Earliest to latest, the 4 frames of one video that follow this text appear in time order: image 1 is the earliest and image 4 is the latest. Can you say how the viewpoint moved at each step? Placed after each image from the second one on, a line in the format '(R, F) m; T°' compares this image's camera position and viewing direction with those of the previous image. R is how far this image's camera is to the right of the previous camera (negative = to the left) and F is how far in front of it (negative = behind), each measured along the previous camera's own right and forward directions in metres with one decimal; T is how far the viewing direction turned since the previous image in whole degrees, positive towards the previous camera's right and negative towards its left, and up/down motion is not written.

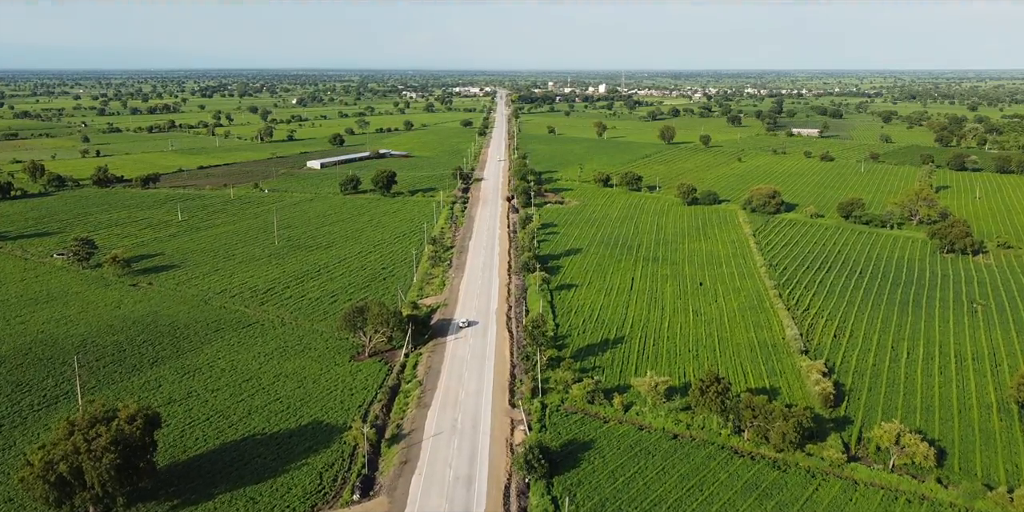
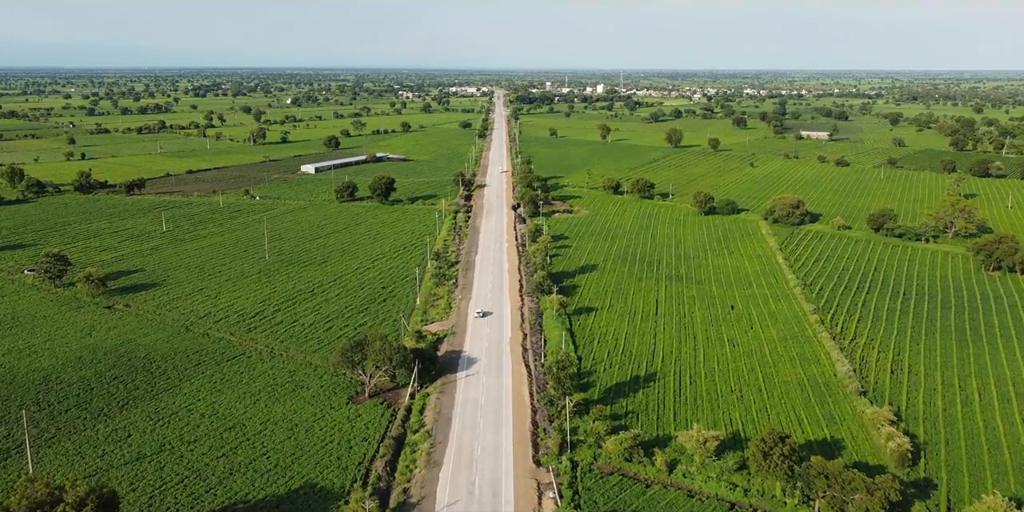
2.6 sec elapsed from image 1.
(-1.1, +4.0) m; 0°
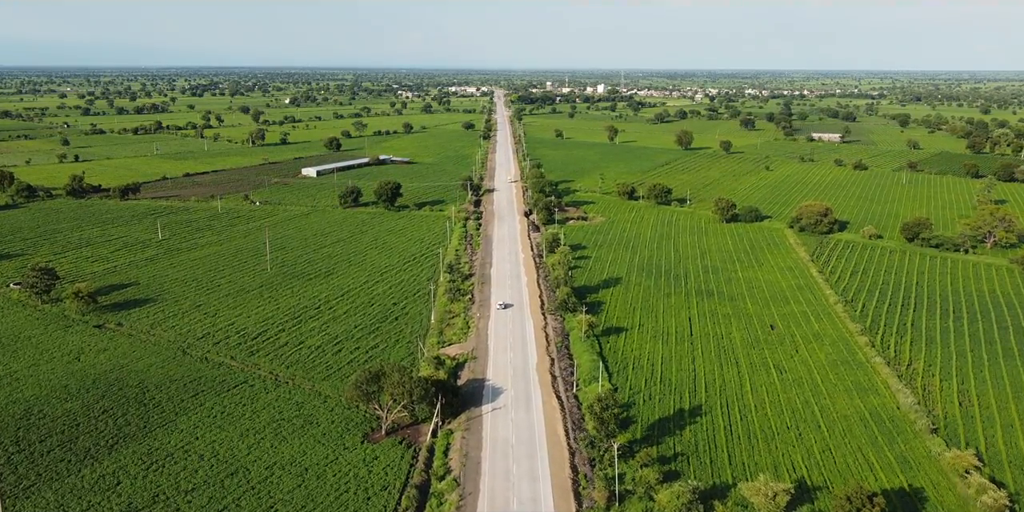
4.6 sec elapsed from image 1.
(-1.5, +3.0) m; 0°
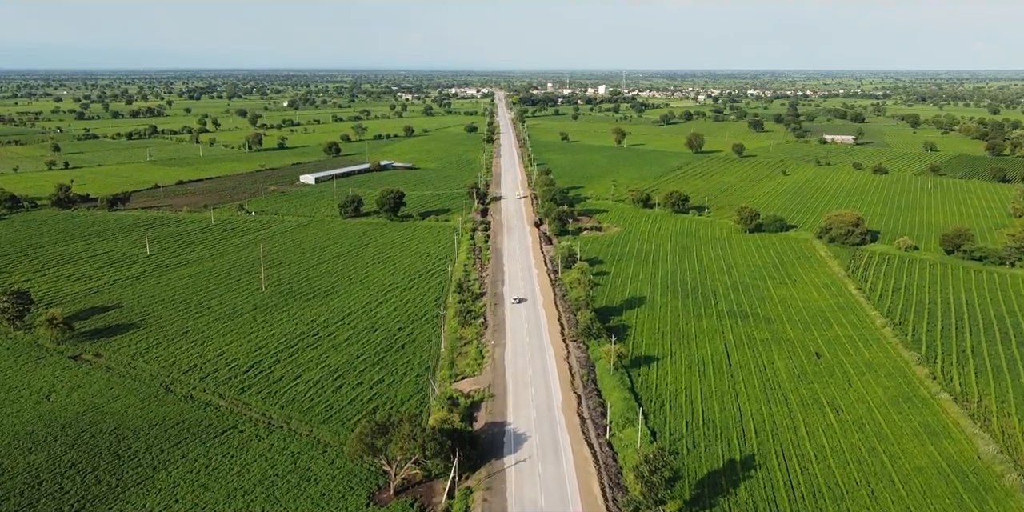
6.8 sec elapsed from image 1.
(-1.0, +3.6) m; 0°
